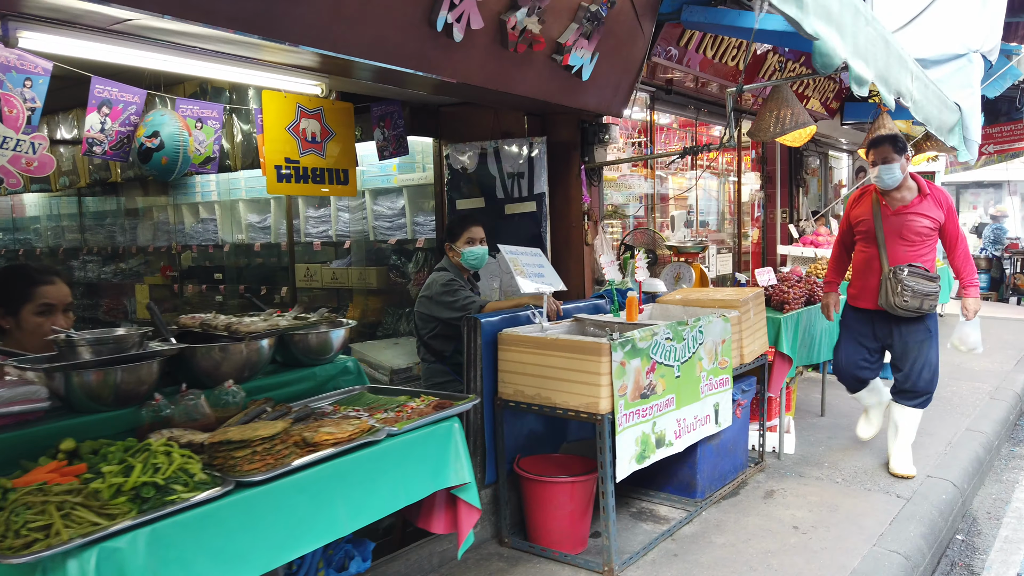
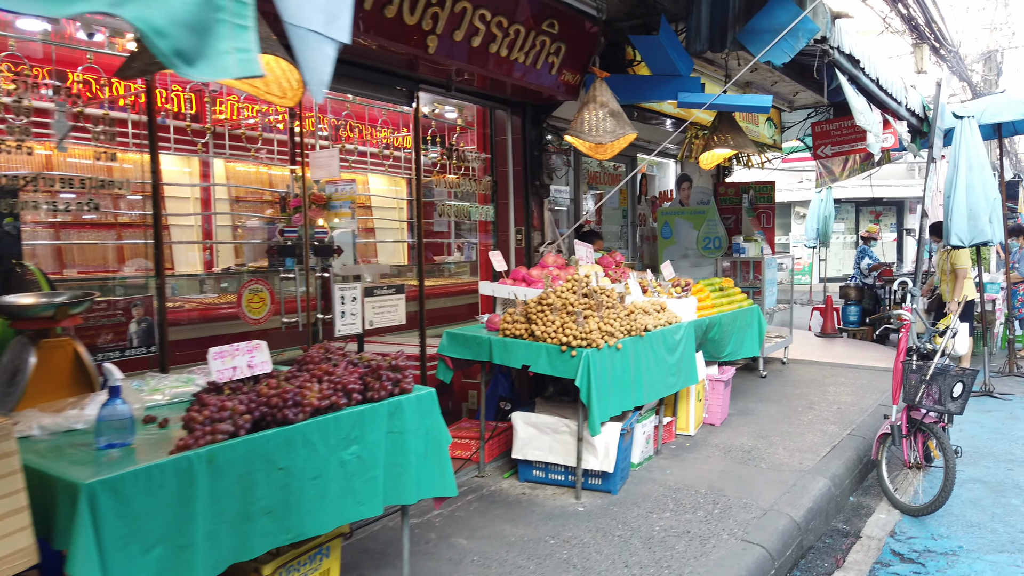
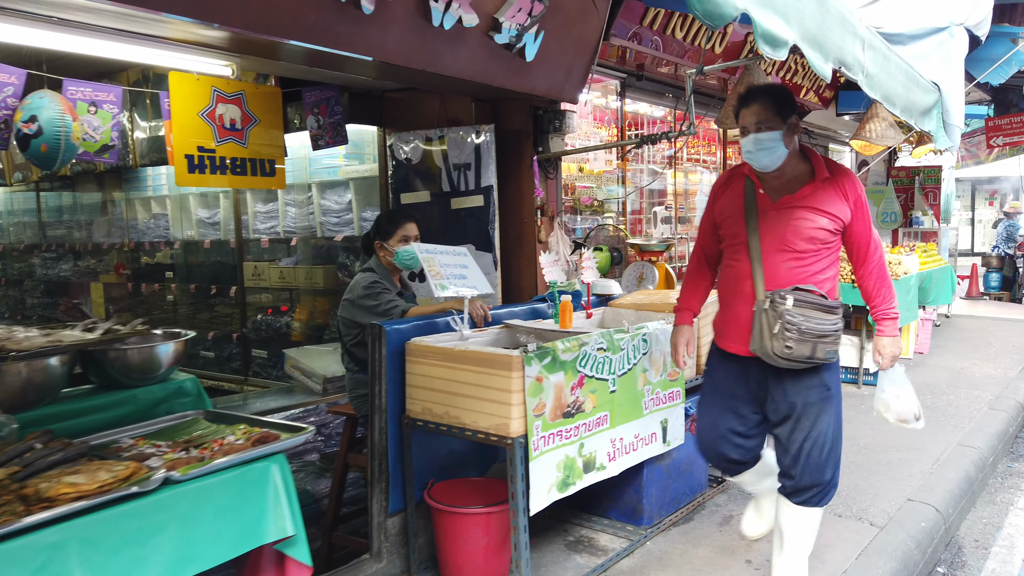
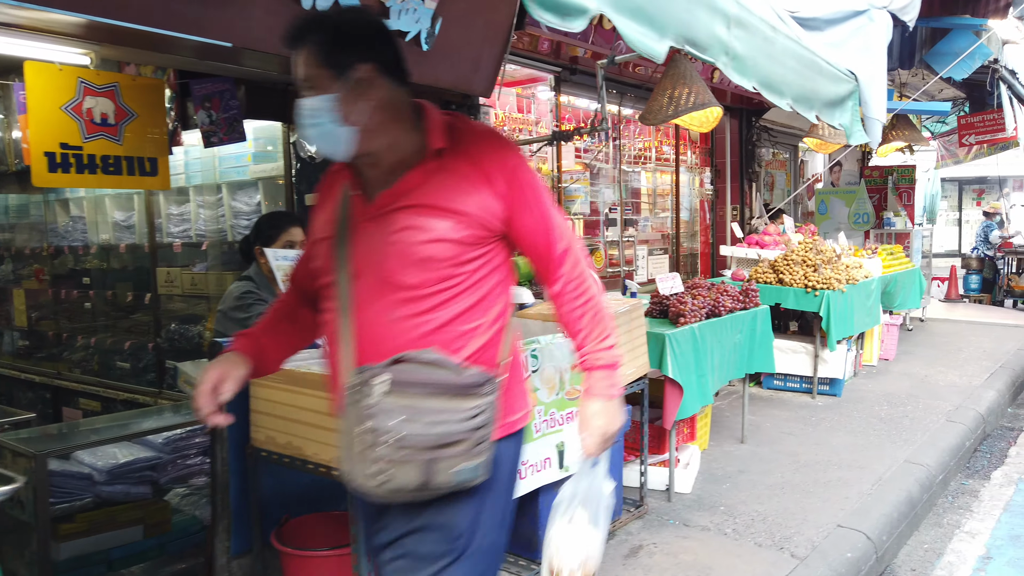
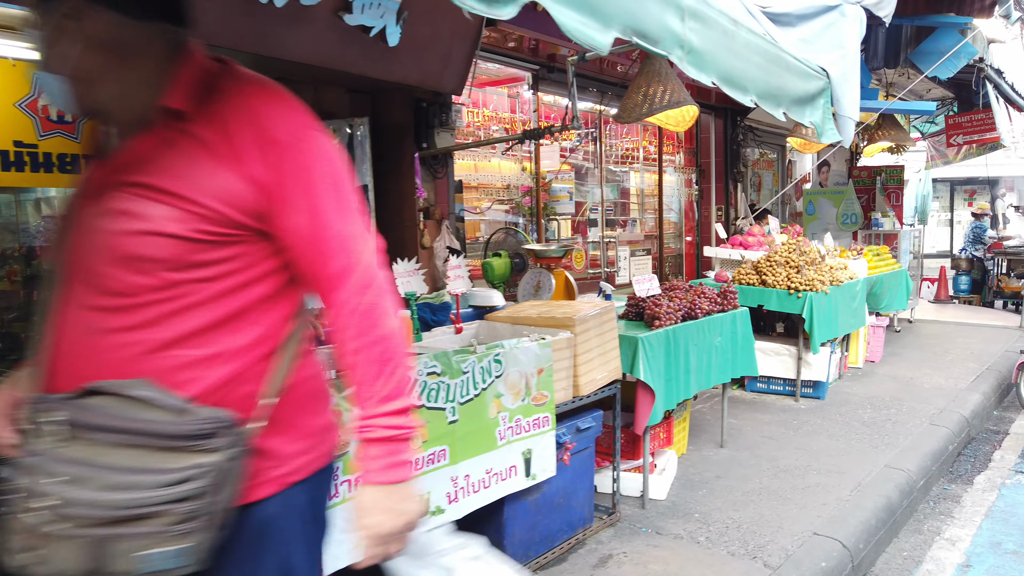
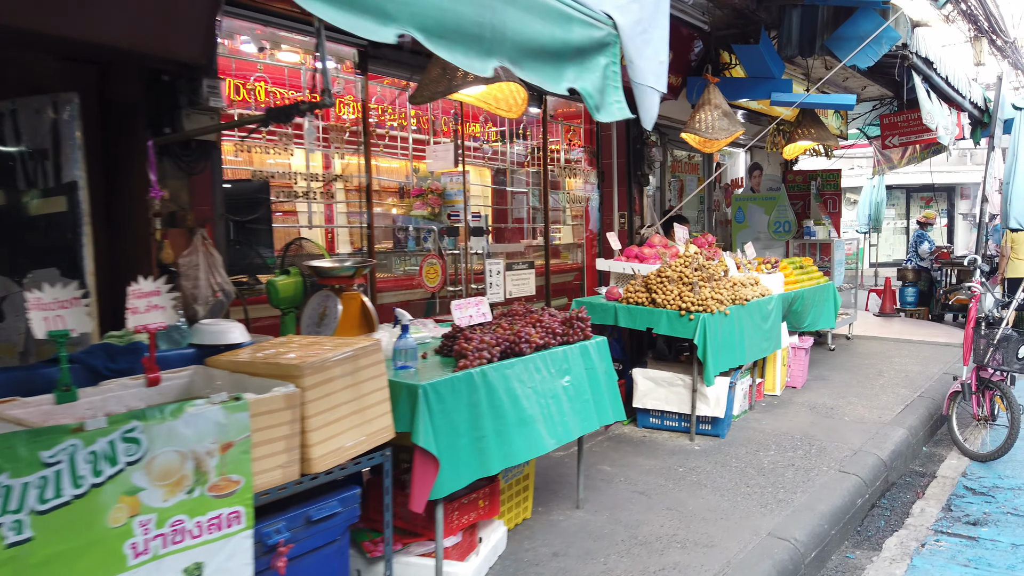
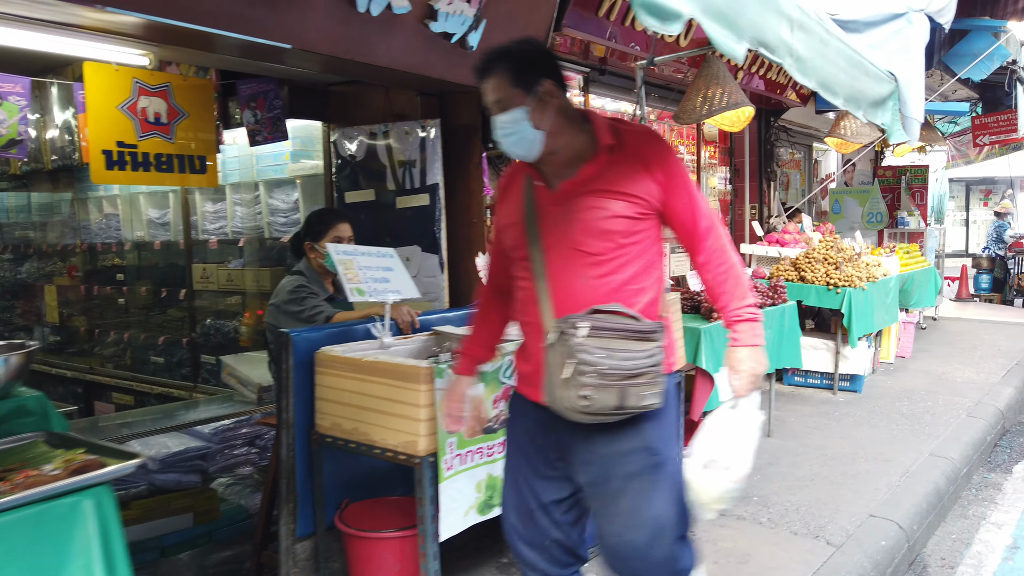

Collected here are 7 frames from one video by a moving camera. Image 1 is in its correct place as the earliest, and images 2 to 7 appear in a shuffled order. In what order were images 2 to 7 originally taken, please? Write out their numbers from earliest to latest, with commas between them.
3, 7, 4, 5, 6, 2
